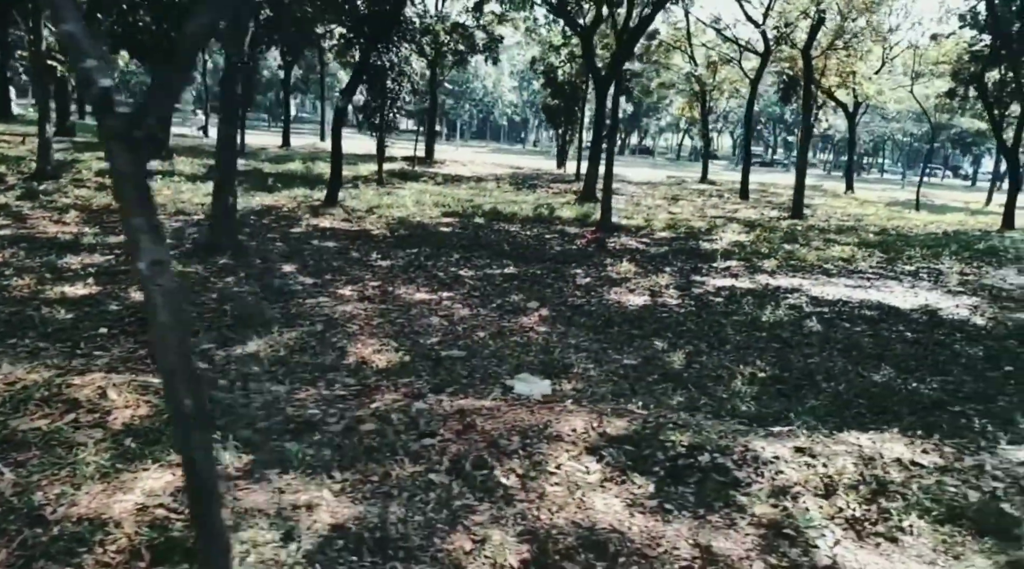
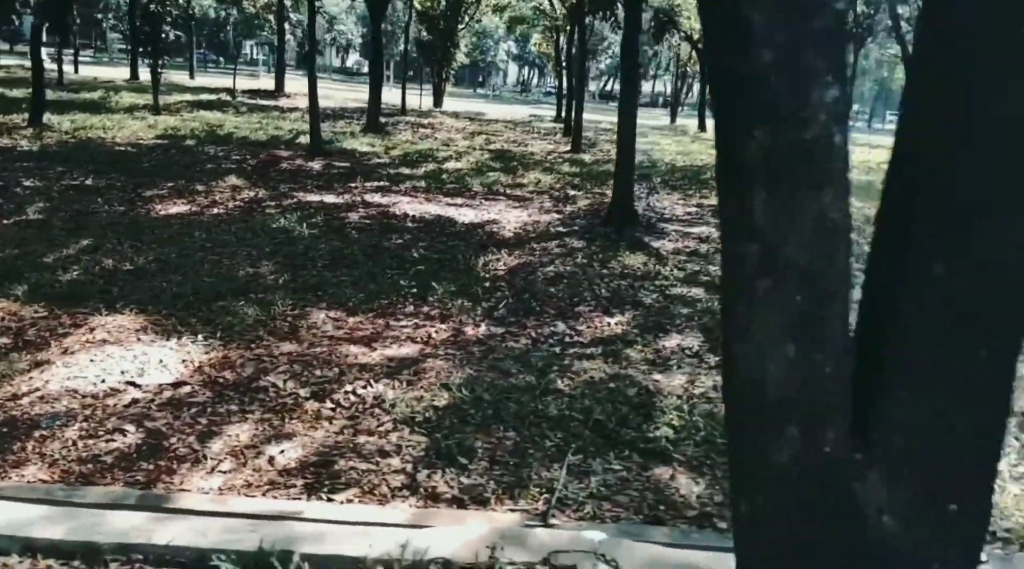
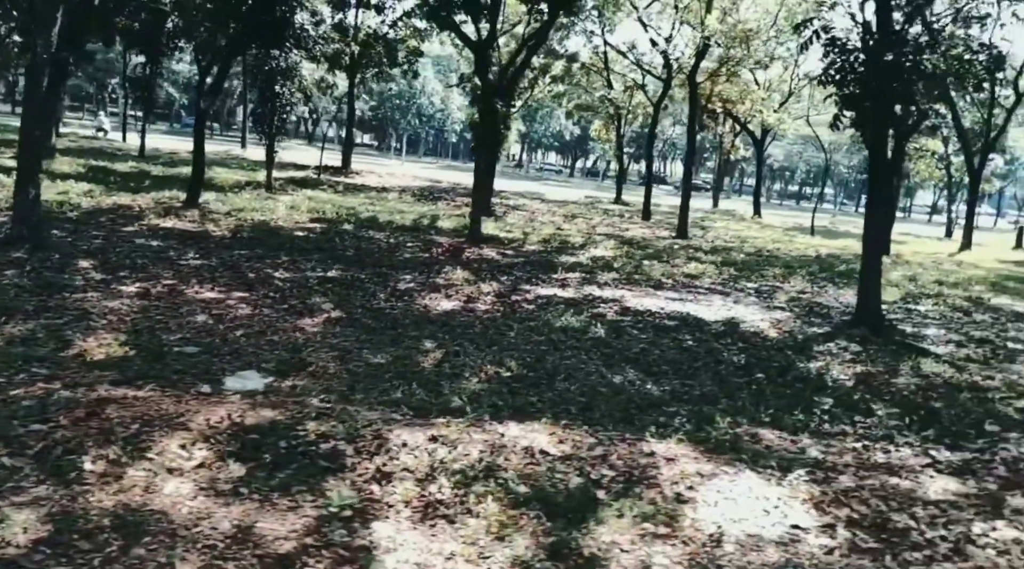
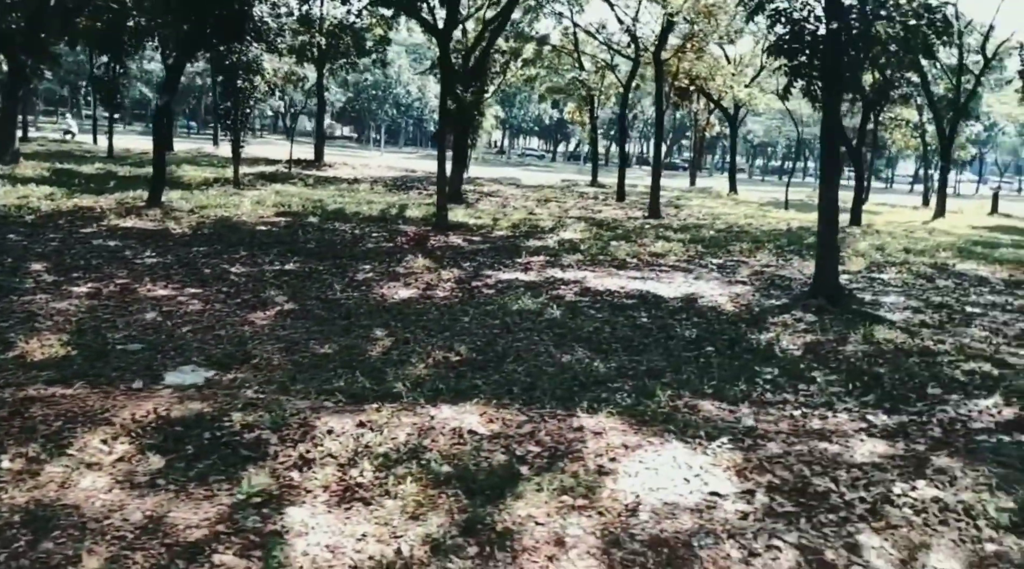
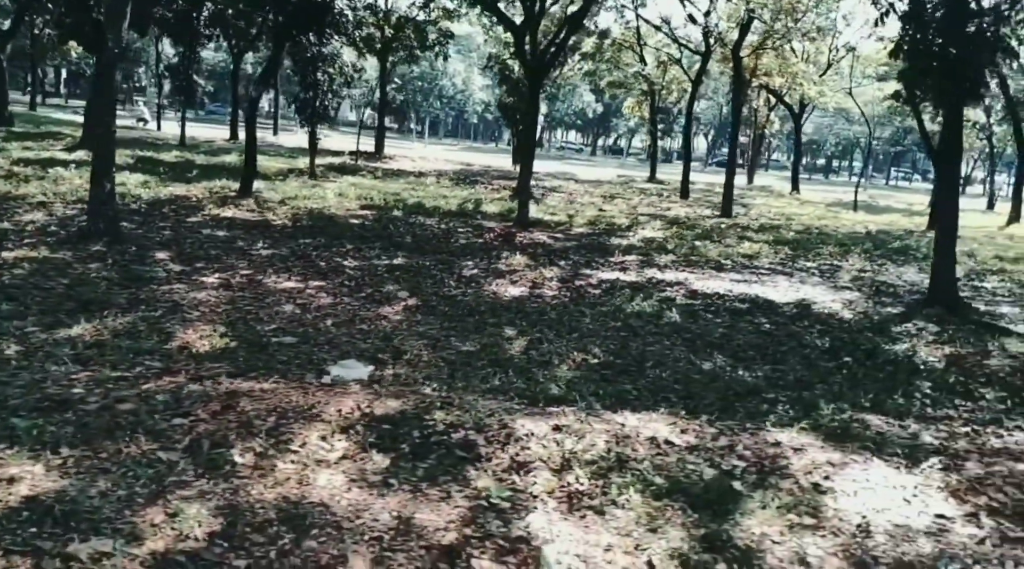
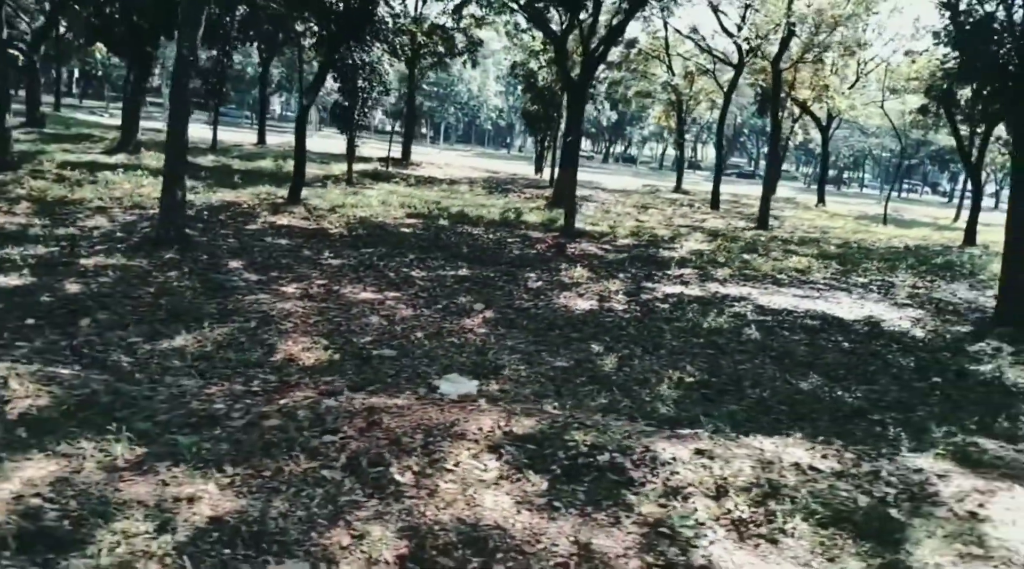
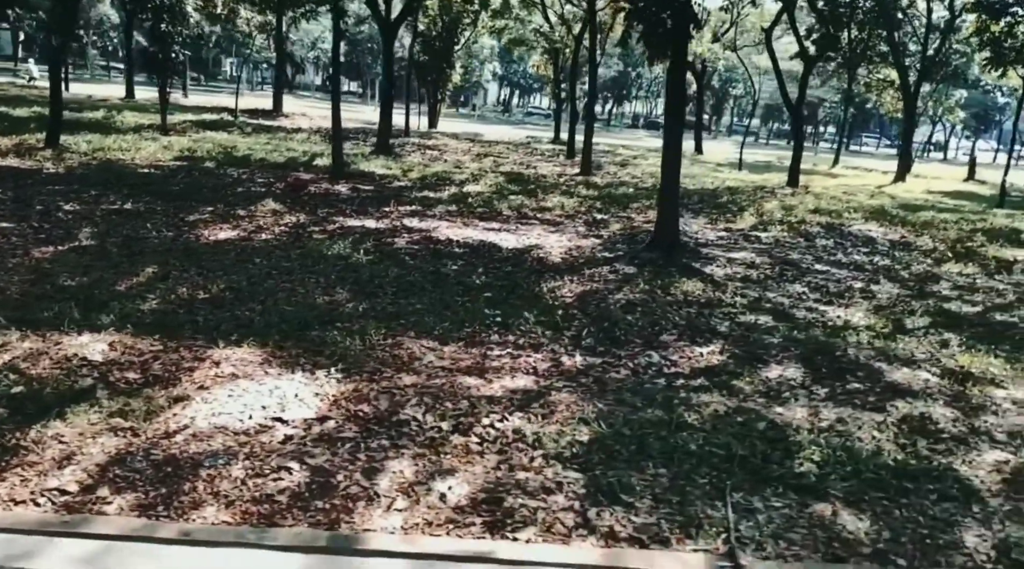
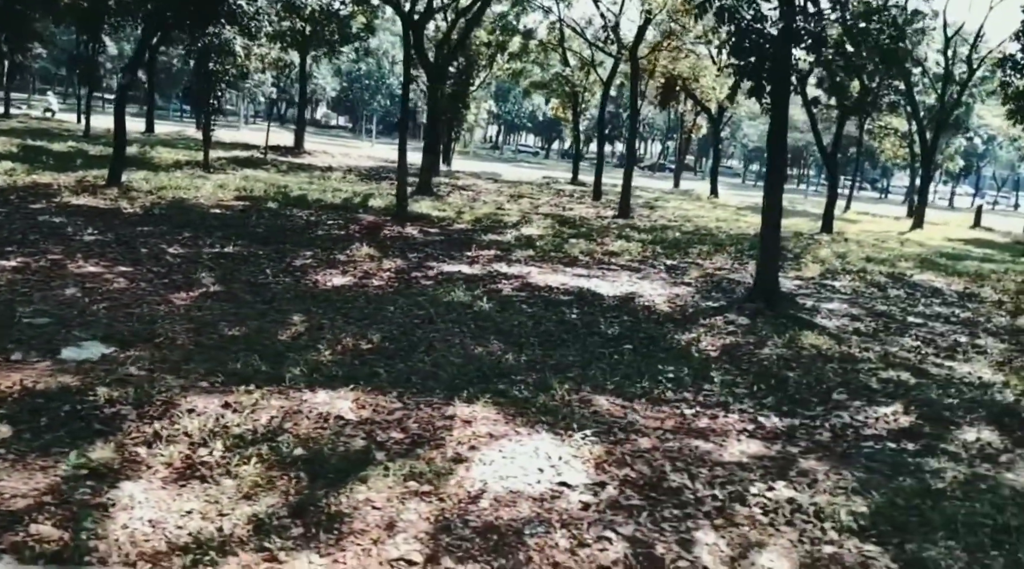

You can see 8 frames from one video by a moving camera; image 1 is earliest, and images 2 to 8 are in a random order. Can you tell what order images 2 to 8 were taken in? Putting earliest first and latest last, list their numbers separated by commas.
6, 5, 3, 4, 8, 7, 2
